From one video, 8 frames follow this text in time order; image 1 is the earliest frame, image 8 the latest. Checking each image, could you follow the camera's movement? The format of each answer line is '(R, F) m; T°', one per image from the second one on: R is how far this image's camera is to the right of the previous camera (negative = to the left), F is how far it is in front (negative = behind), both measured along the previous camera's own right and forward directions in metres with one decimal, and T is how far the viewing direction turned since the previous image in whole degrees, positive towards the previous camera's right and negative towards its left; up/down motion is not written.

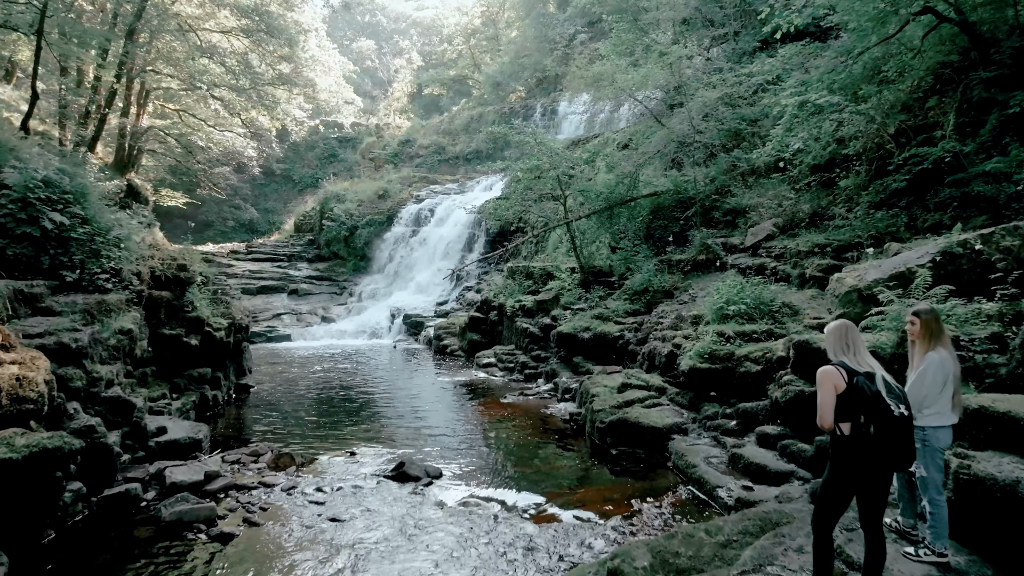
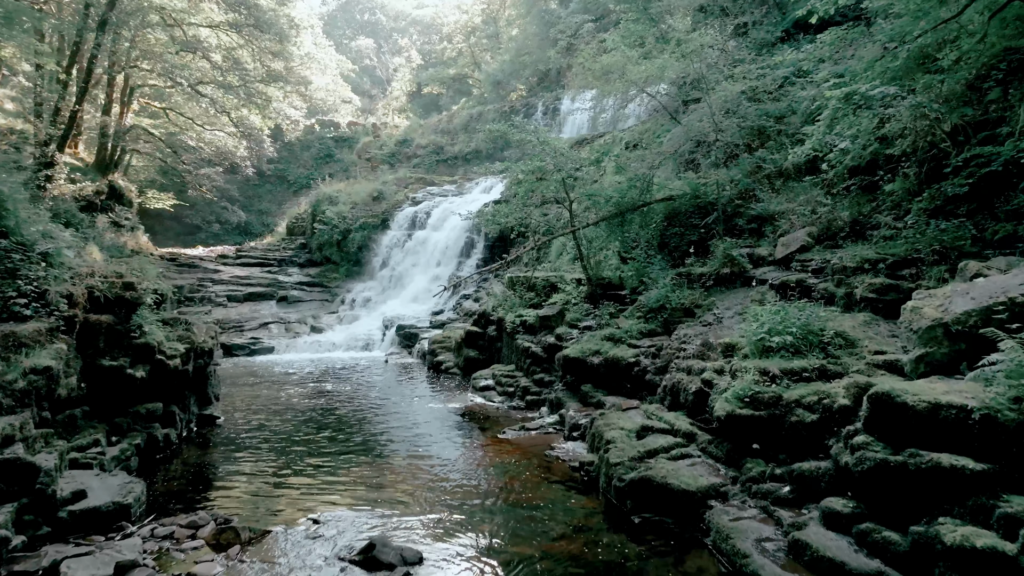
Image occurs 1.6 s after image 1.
(0.0, +1.0) m; 0°
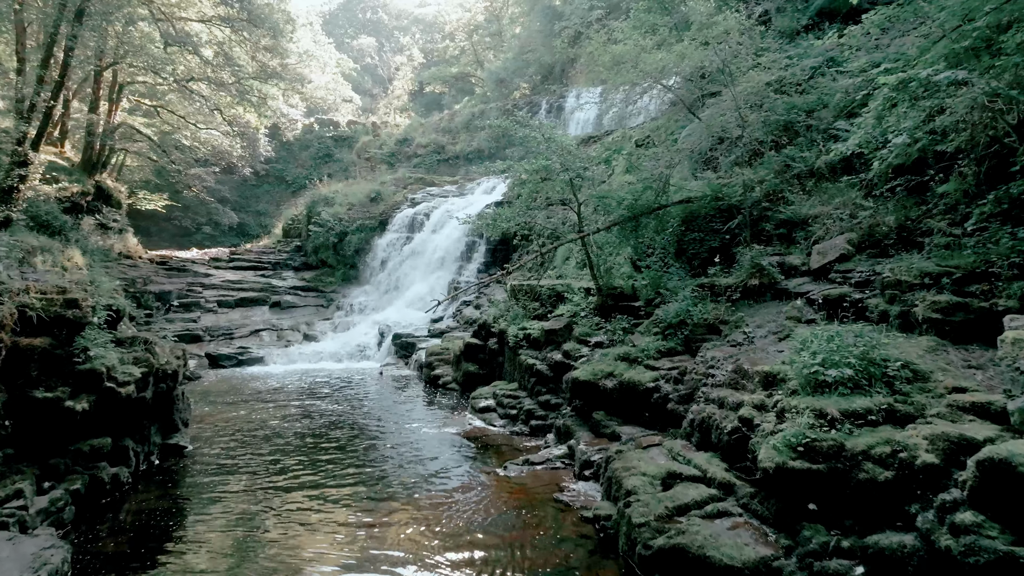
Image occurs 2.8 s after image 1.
(0.0, +0.9) m; 0°
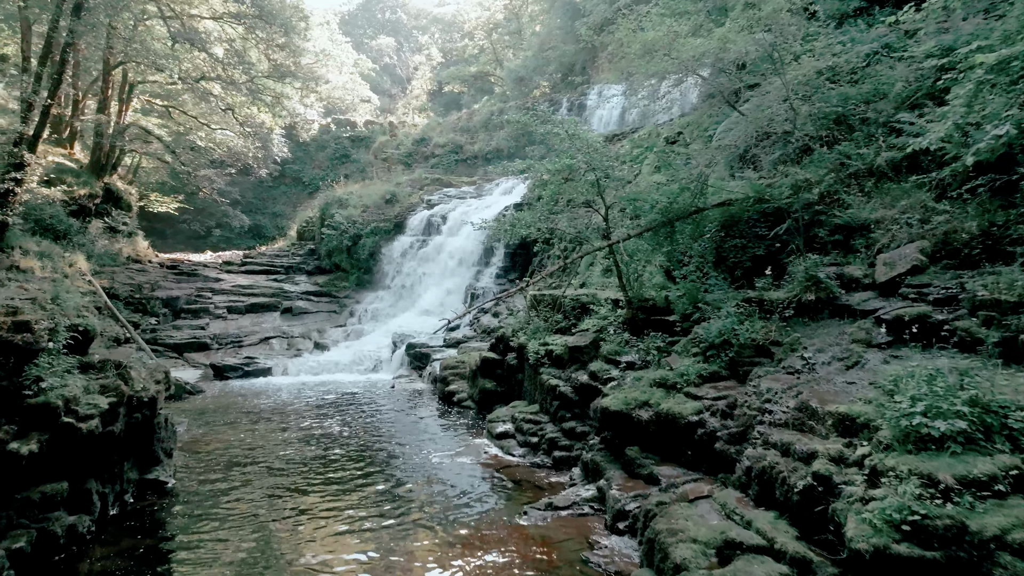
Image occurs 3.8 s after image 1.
(0.0, +0.9) m; -2°
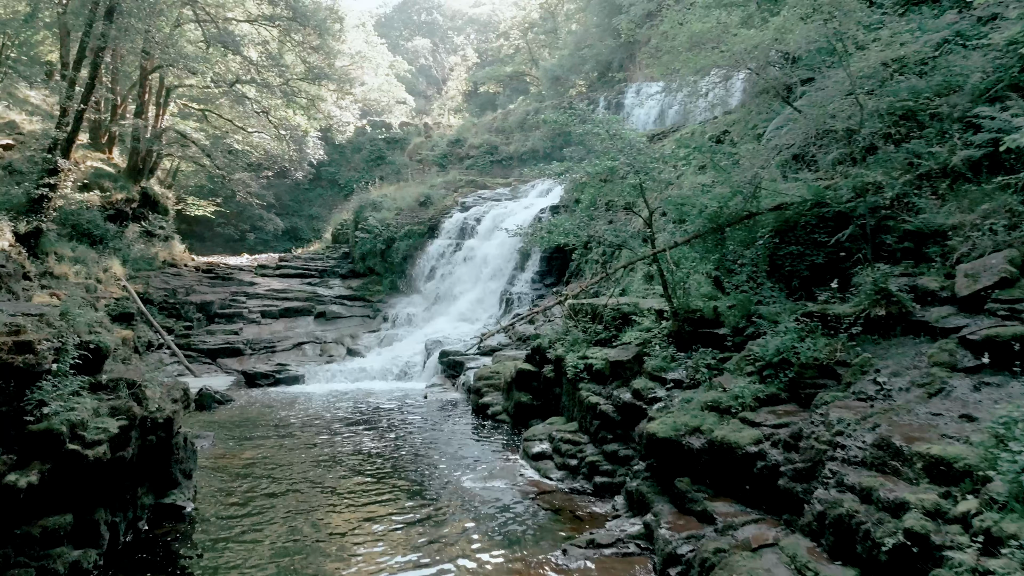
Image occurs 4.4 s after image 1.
(0.0, +0.5) m; -3°
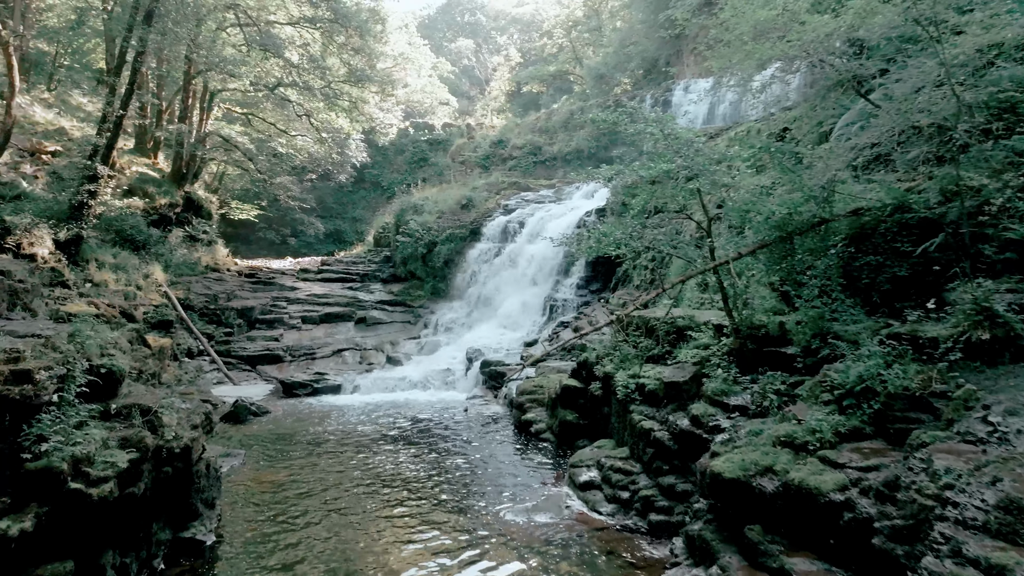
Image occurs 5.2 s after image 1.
(0.0, +0.6) m; -3°
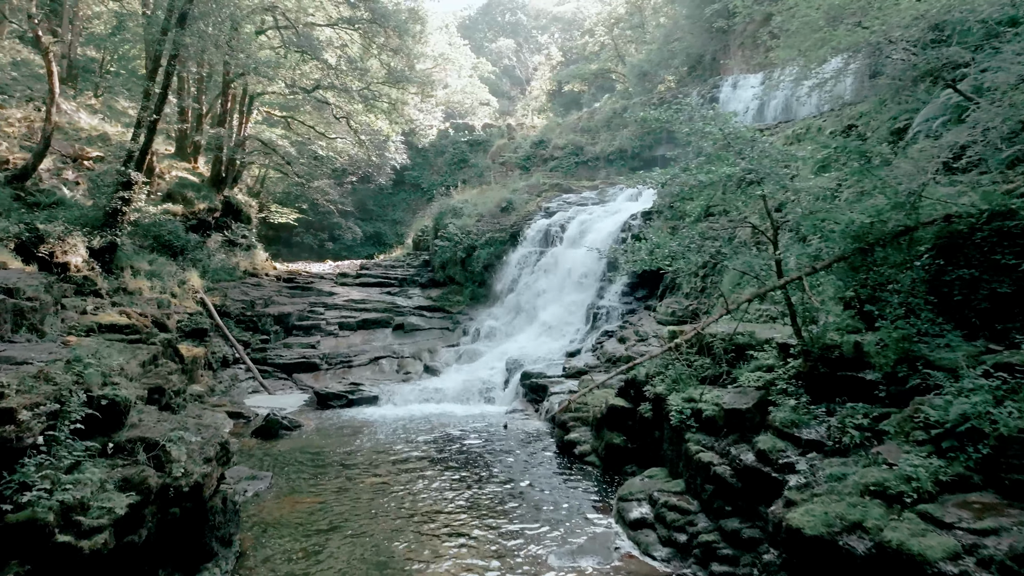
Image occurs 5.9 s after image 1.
(0.0, +0.6) m; -3°
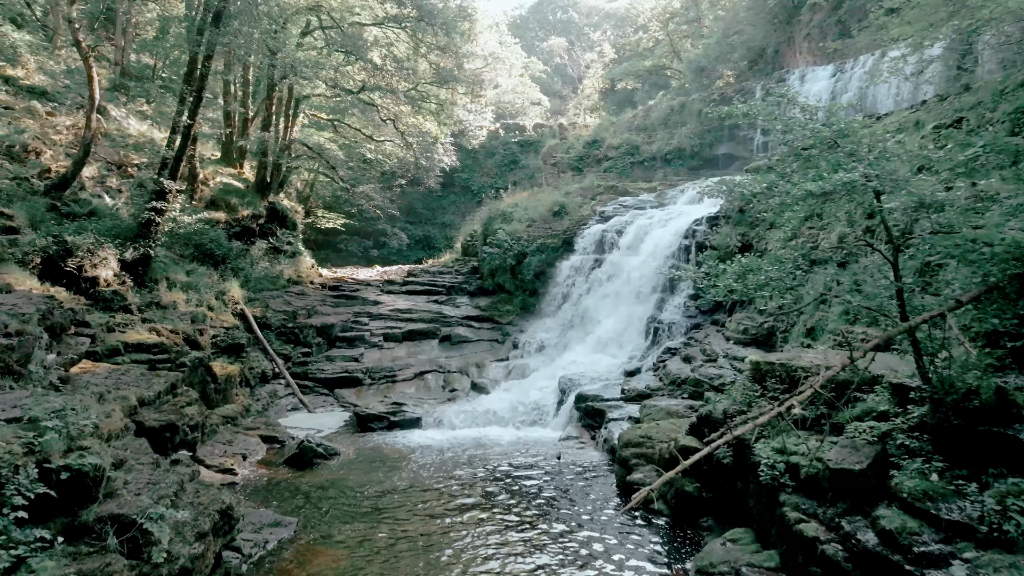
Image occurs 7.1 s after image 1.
(0.0, +1.0) m; -4°
